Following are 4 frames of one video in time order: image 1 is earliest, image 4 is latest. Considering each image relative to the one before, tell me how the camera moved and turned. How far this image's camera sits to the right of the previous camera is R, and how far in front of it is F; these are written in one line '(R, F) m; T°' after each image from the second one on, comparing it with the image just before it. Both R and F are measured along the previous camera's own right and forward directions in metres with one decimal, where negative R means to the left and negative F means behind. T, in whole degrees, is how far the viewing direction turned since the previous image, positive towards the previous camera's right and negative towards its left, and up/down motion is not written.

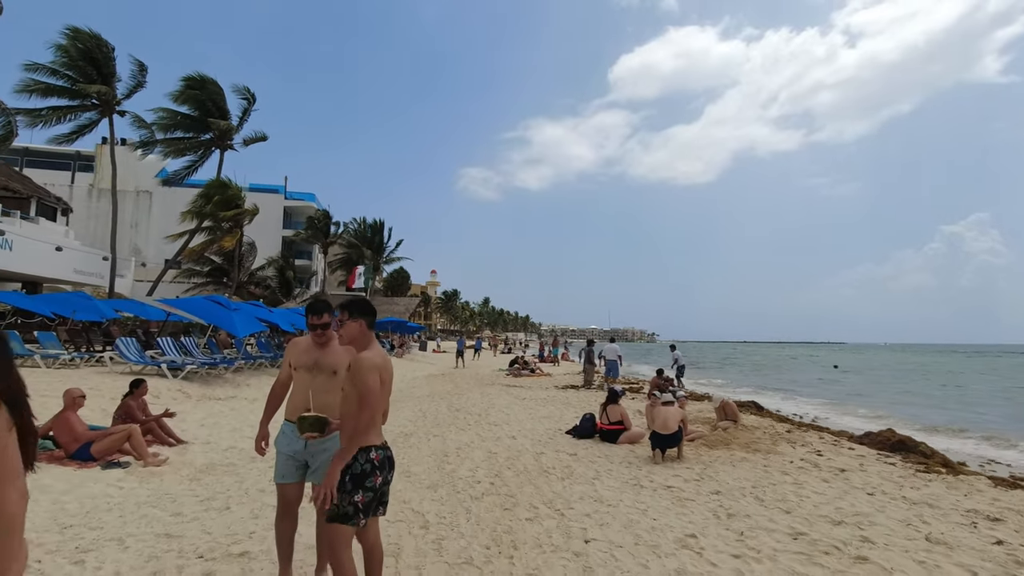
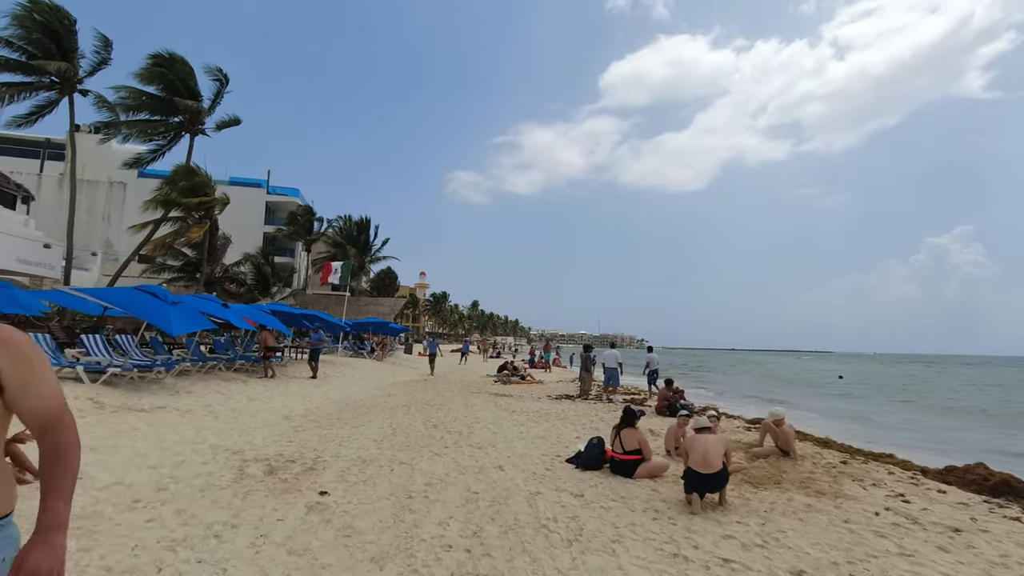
(0.0, +2.0) m; +1°
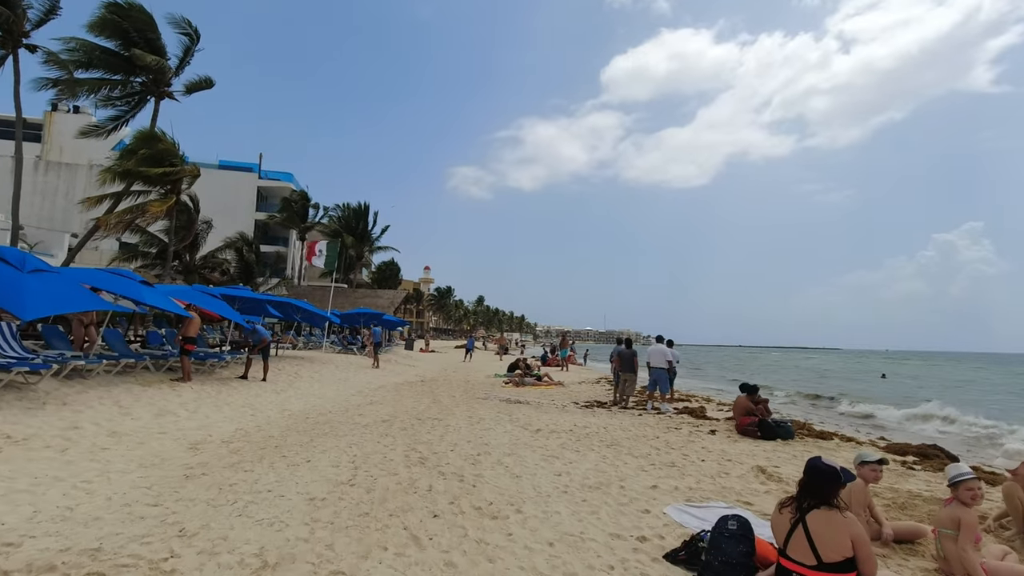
(-0.3, +3.9) m; -1°
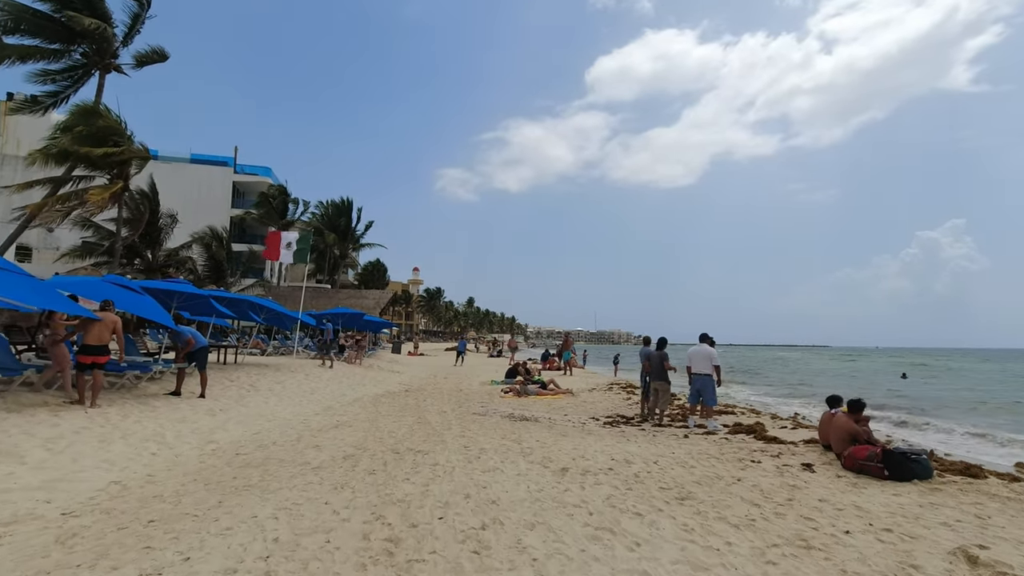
(-0.3, +2.9) m; +1°
